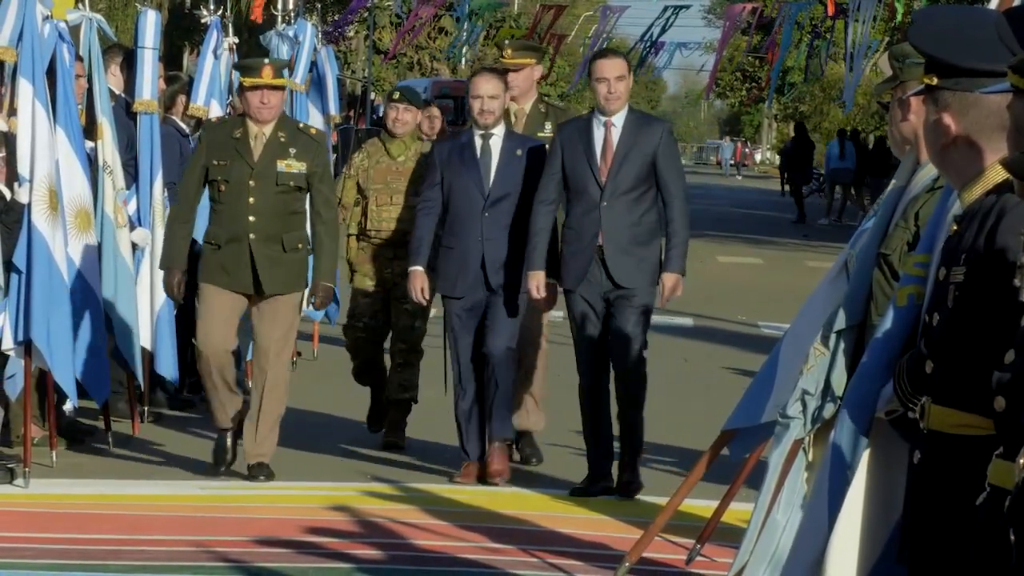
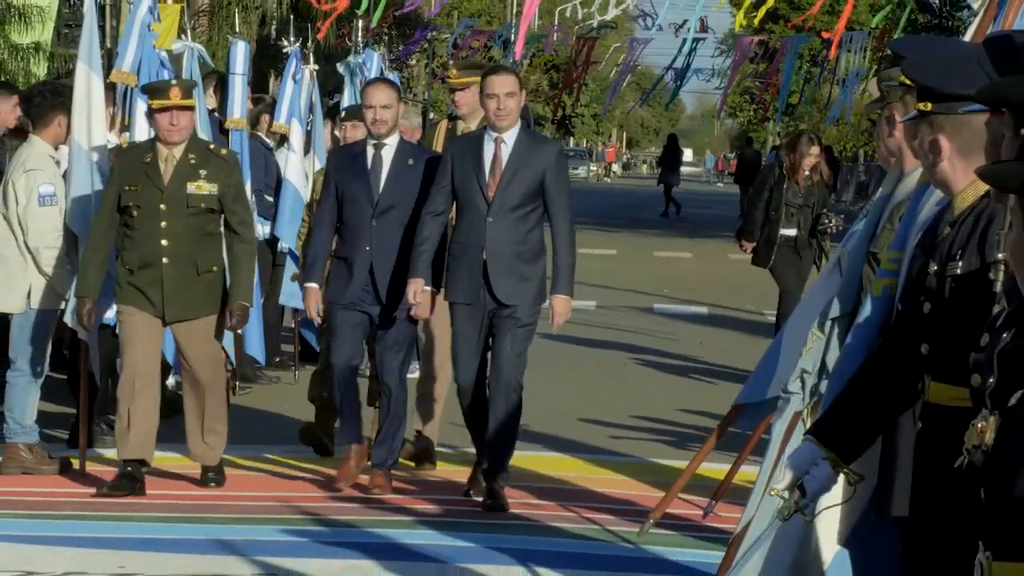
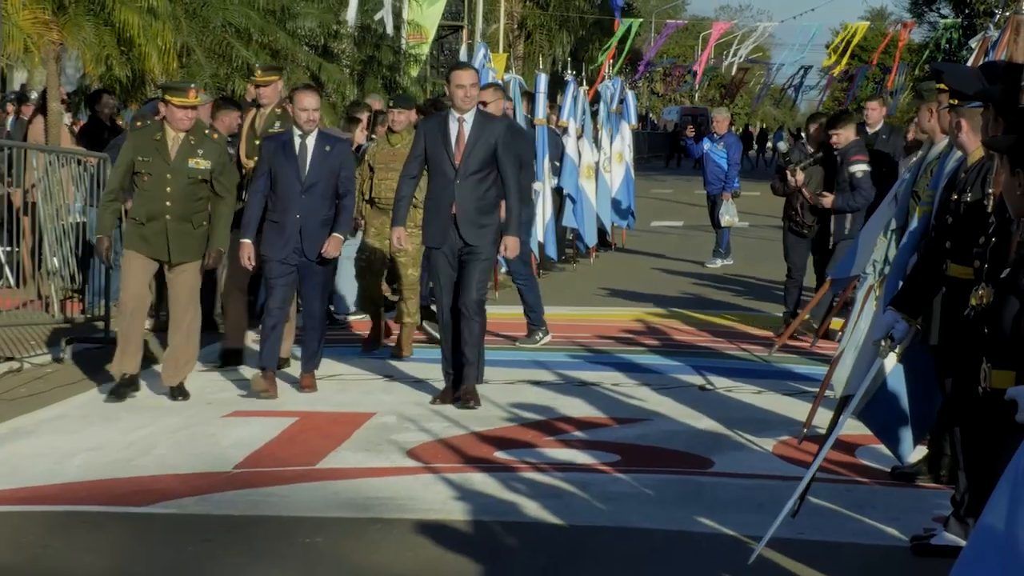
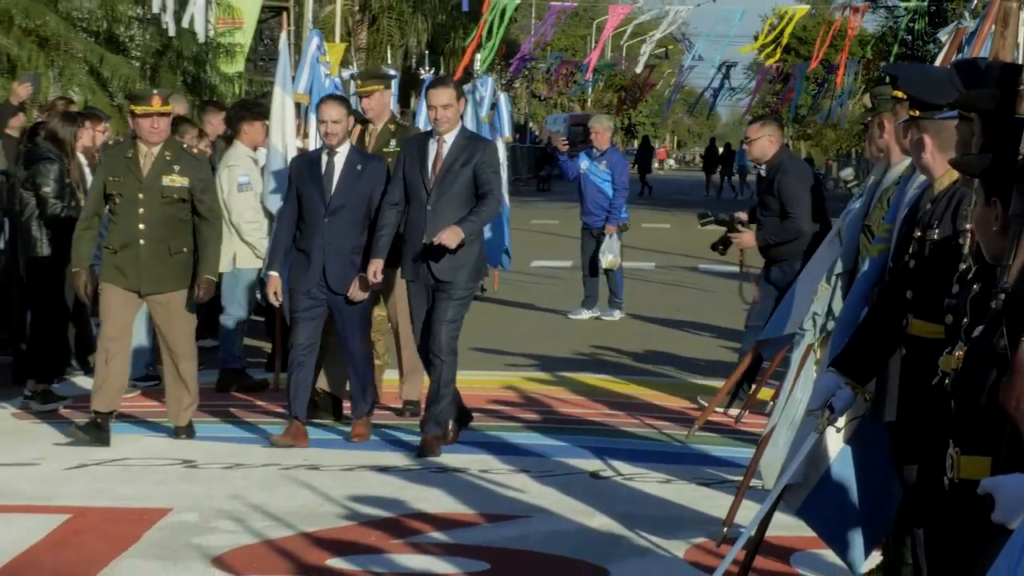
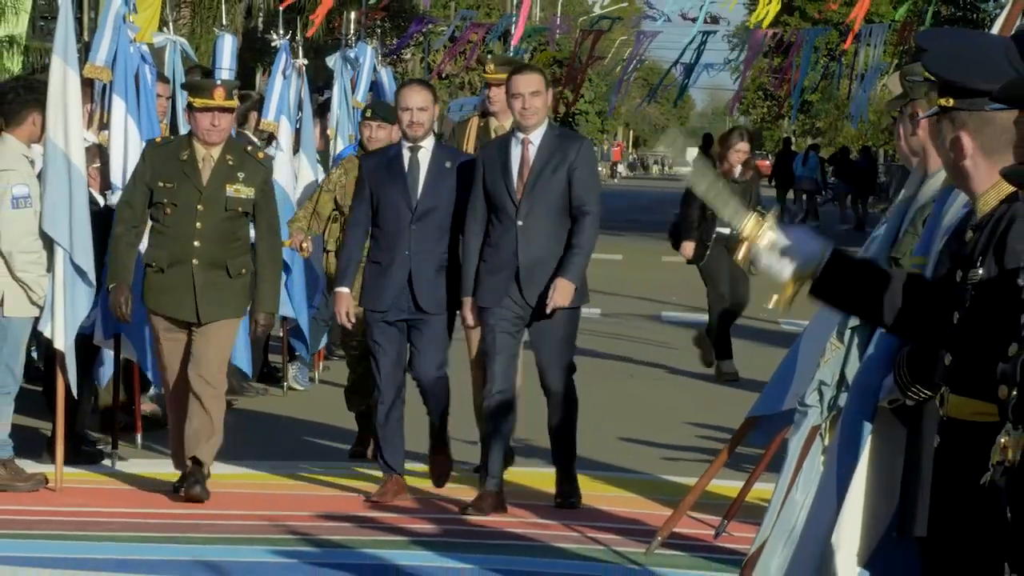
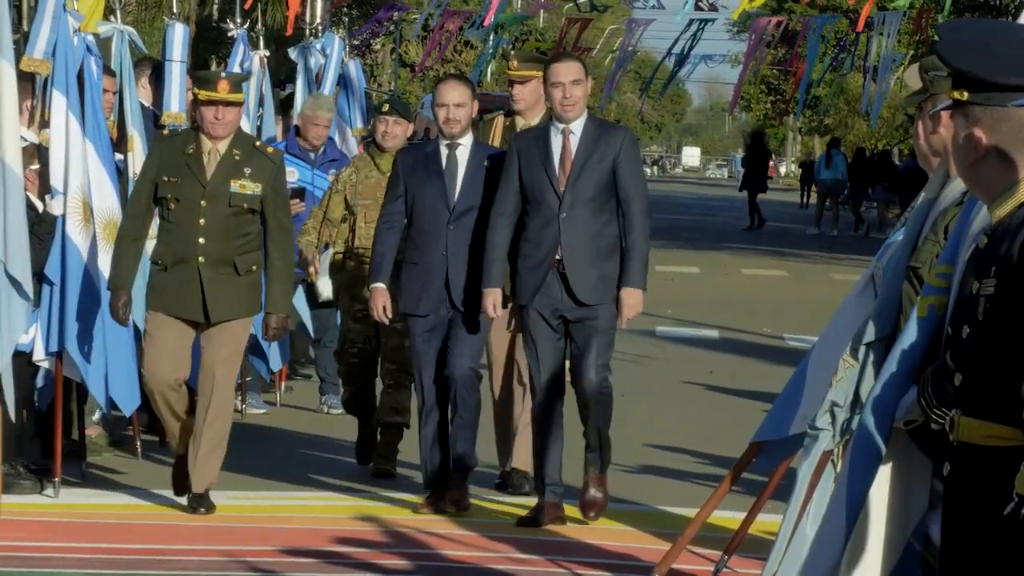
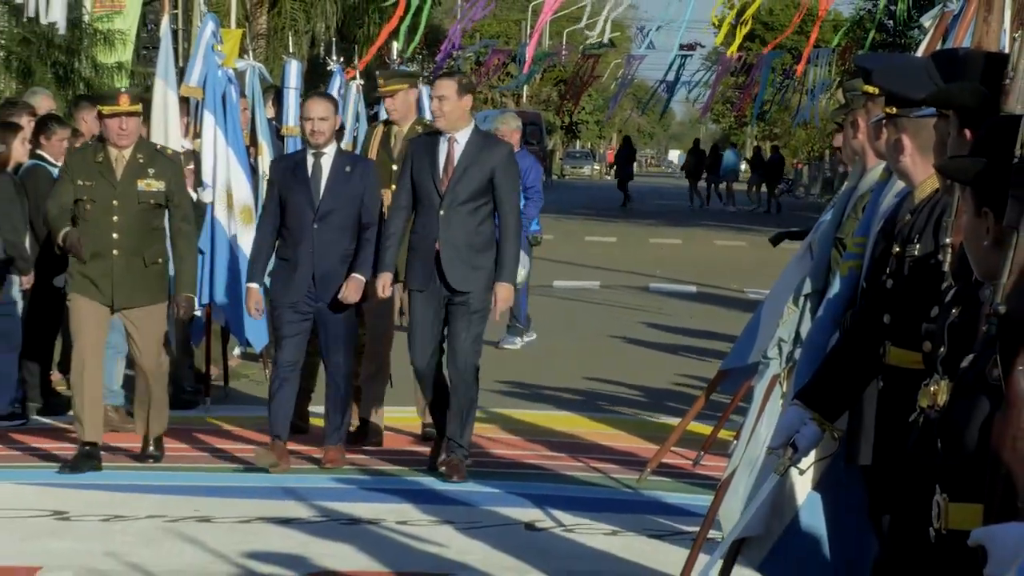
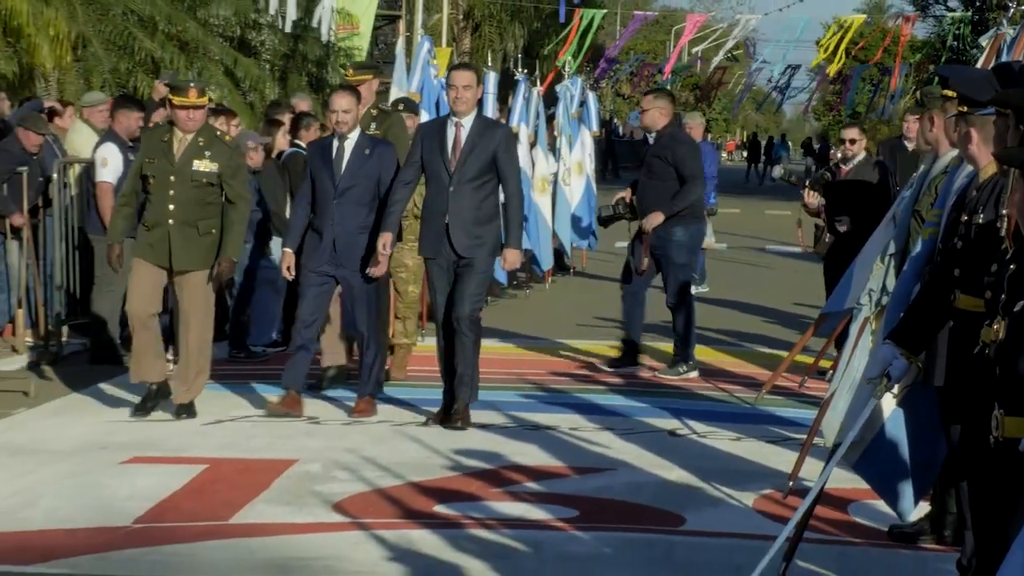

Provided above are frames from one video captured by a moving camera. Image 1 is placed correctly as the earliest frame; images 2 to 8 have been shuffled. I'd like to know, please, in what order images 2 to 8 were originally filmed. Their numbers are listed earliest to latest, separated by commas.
6, 5, 2, 7, 4, 8, 3
